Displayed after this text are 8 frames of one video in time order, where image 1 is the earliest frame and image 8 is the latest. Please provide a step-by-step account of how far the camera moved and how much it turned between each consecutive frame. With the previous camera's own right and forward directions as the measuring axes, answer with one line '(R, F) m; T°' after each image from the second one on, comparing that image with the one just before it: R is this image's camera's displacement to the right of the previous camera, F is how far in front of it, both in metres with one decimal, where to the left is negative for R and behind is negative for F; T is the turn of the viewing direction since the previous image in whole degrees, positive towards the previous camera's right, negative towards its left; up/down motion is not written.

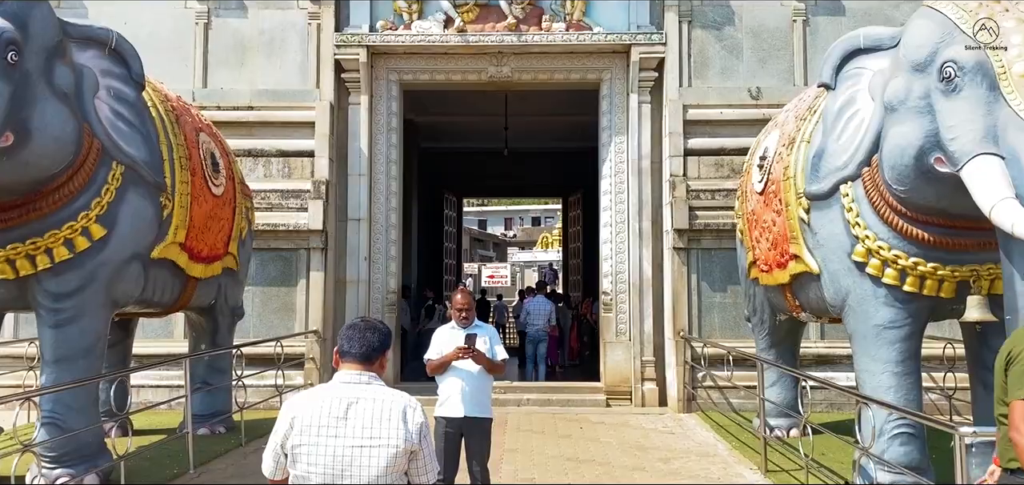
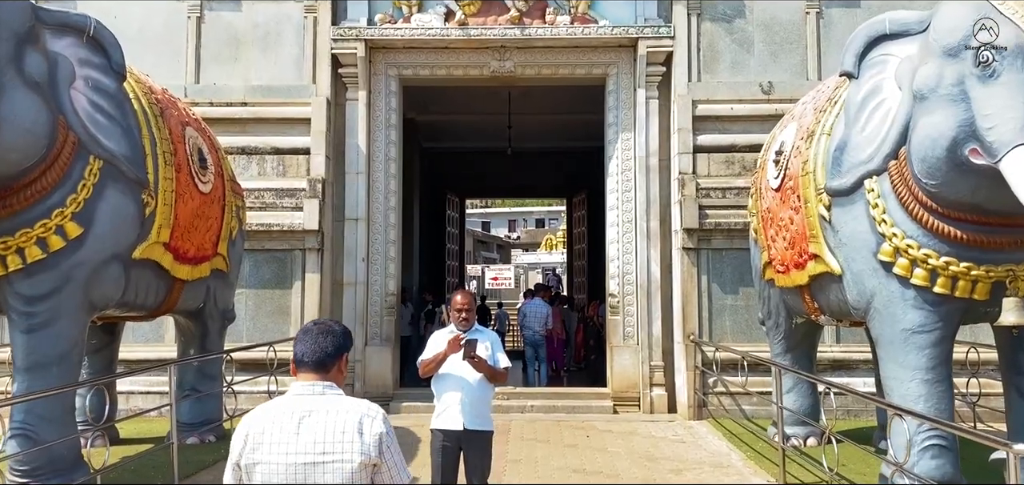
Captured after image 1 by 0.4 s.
(0.0, +0.3) m; 0°
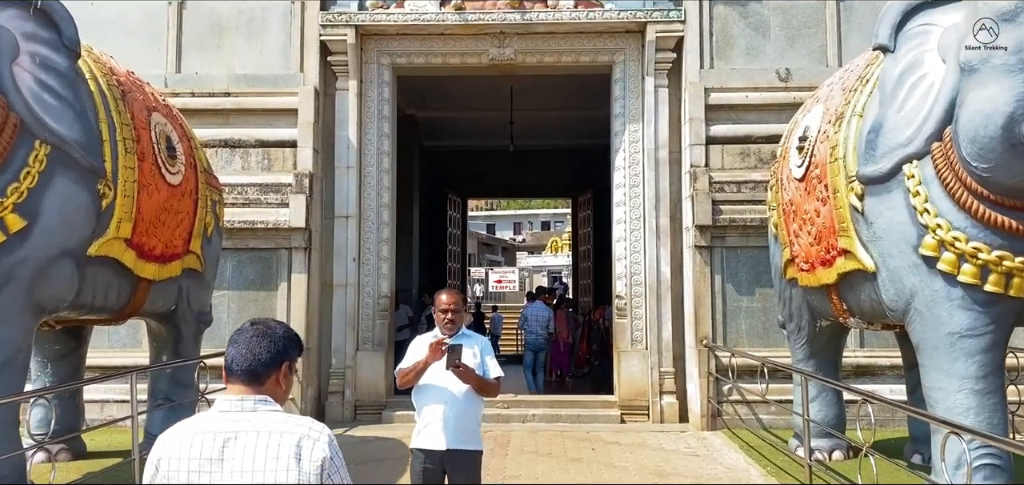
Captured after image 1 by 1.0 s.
(0.0, +0.5) m; 0°
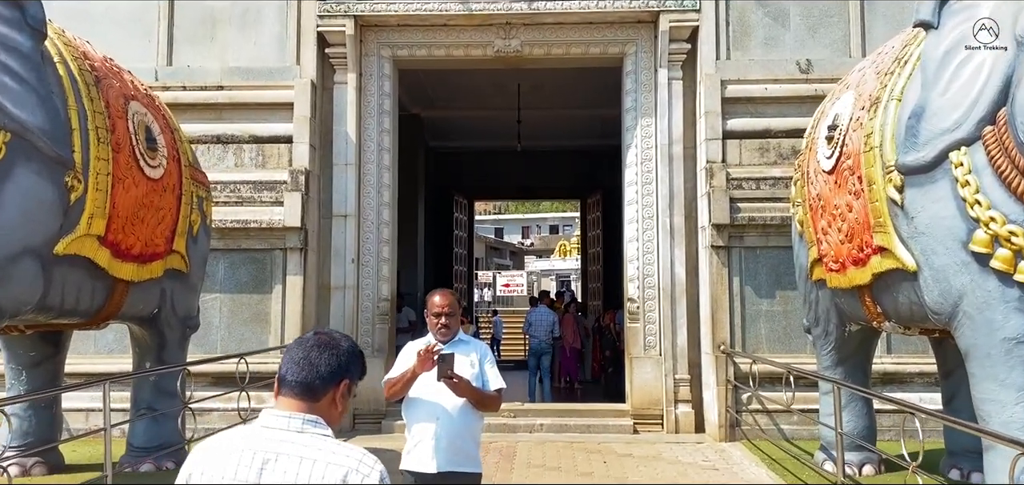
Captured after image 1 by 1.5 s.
(0.0, +0.4) m; -1°
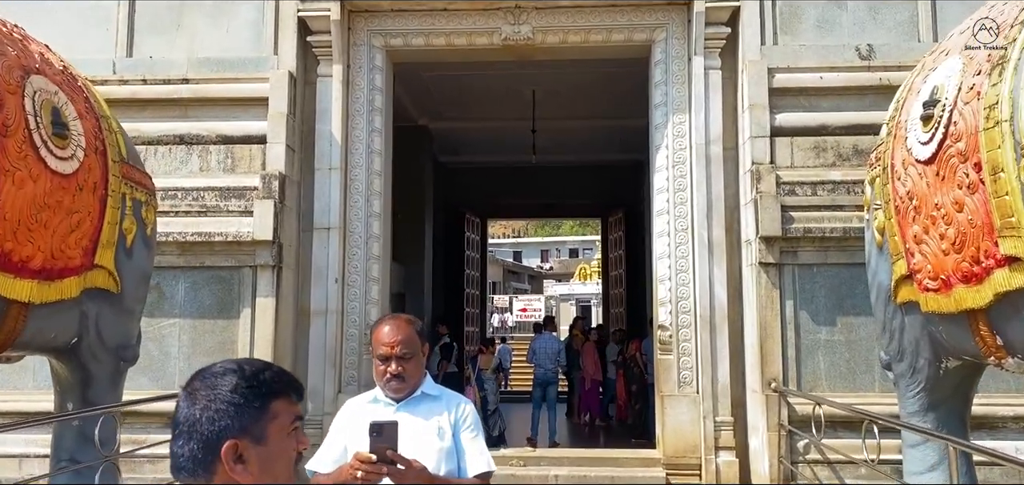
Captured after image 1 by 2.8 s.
(+0.1, +1.0) m; -1°
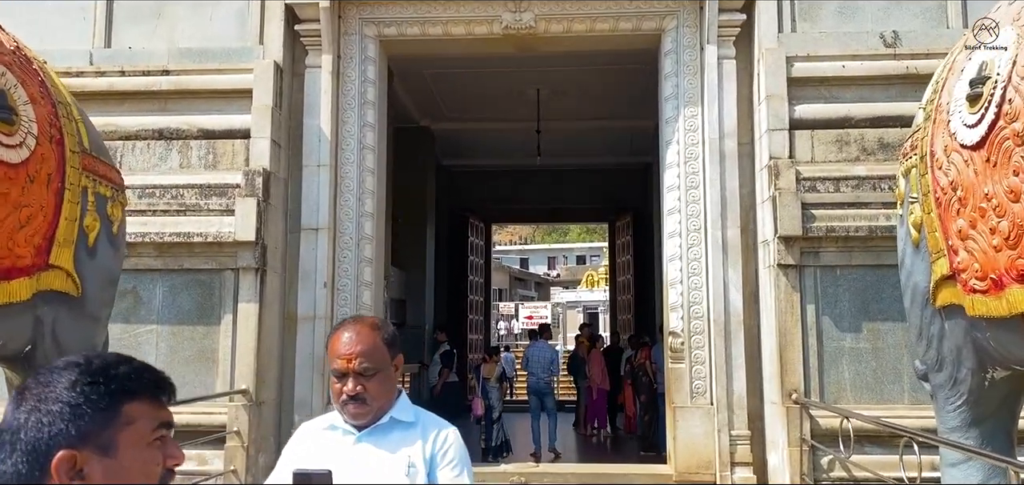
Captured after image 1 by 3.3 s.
(0.0, +0.4) m; 0°
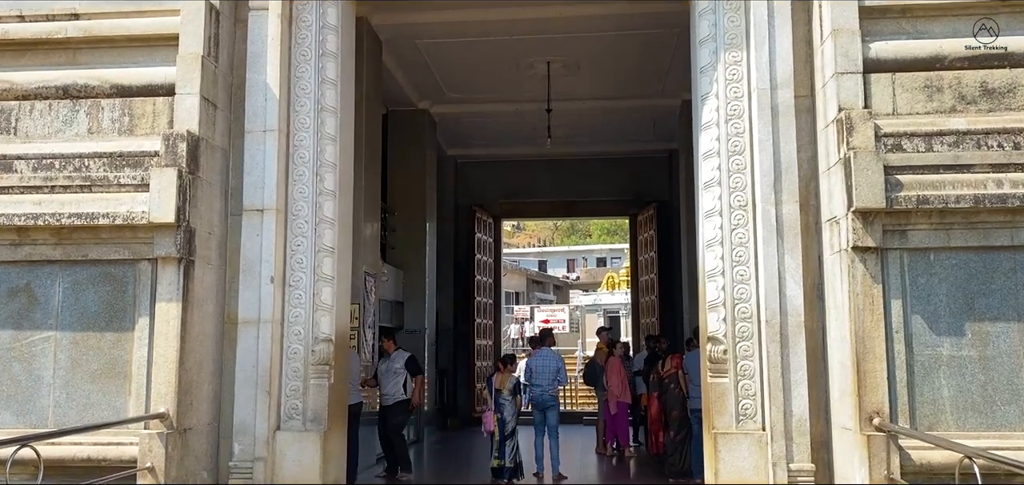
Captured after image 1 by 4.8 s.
(+0.1, +1.2) m; -1°
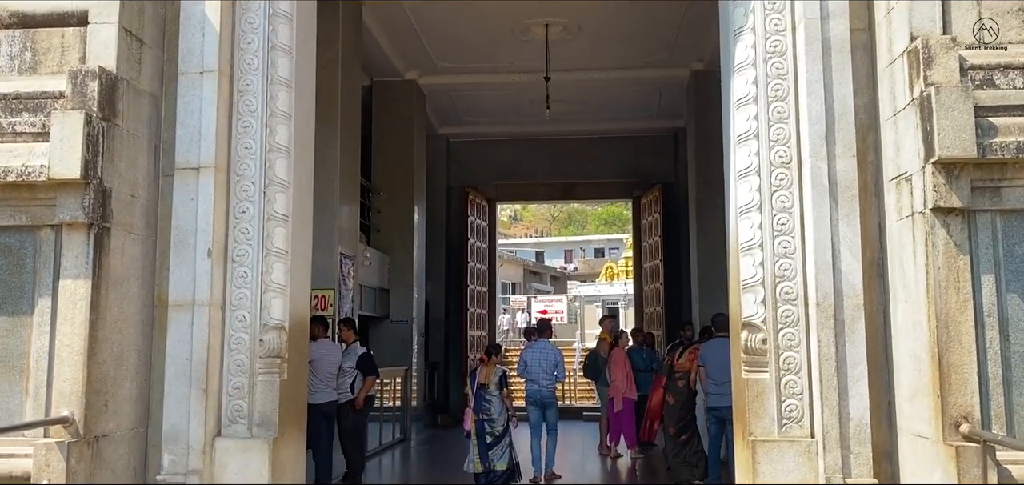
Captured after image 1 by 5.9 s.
(0.0, +0.8) m; 0°
